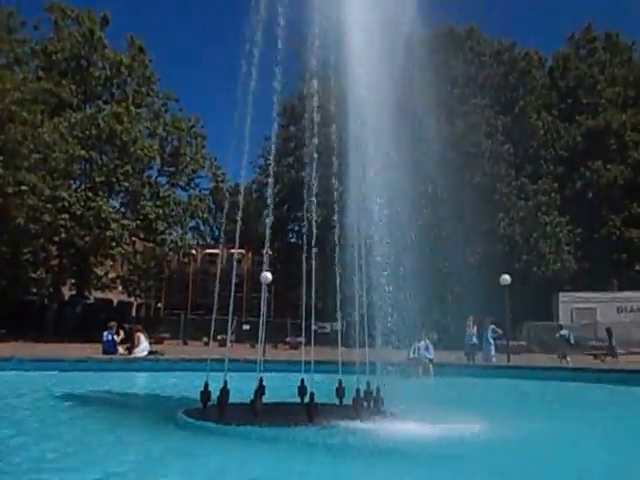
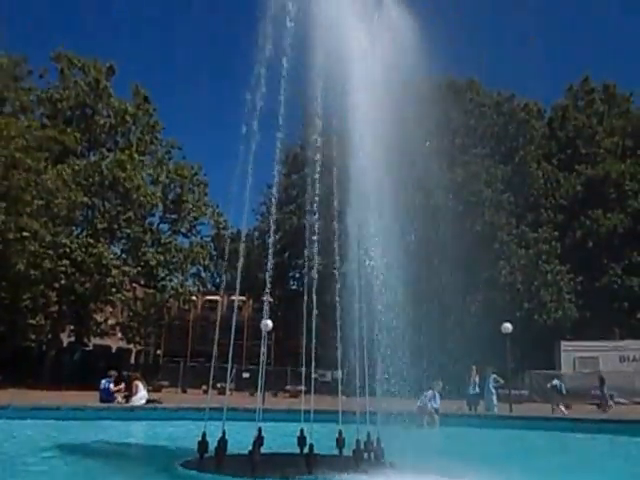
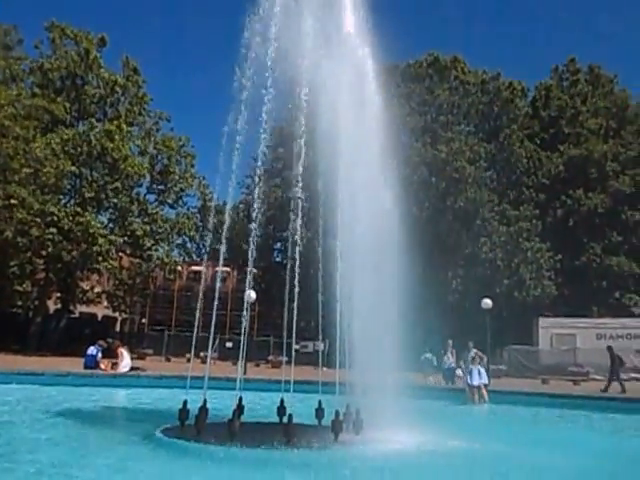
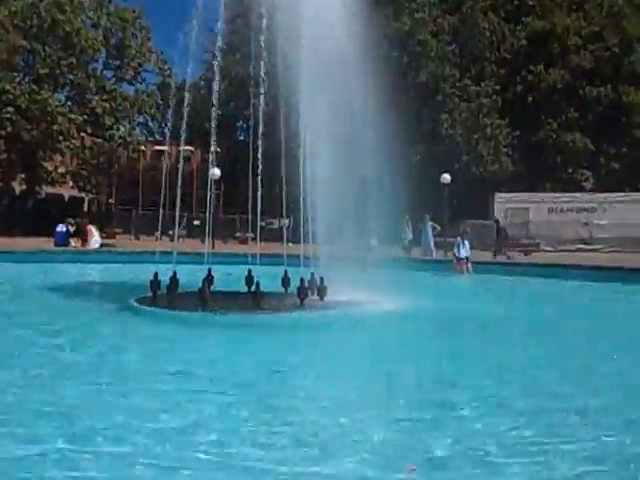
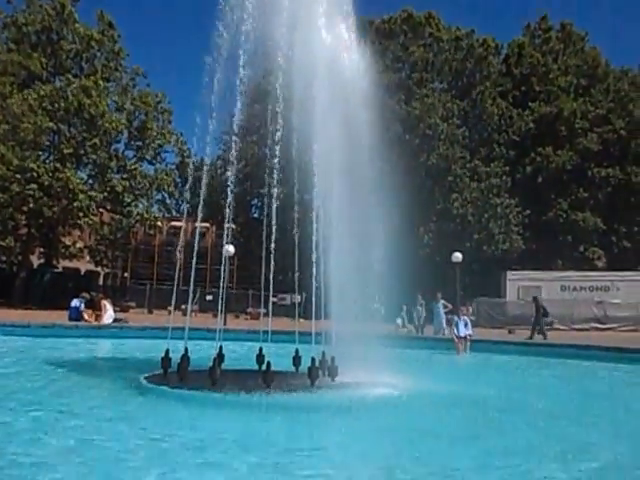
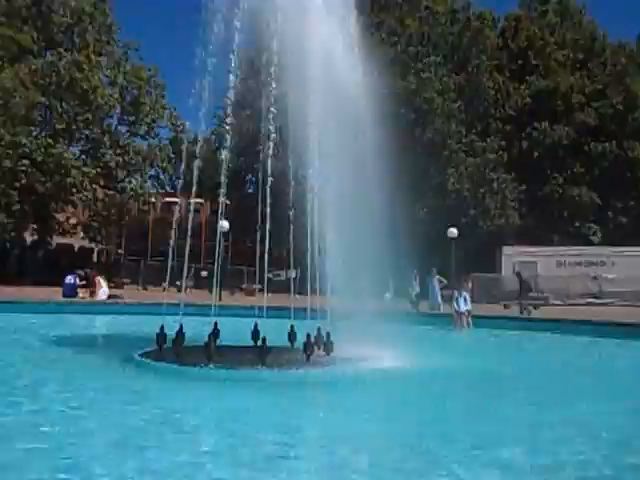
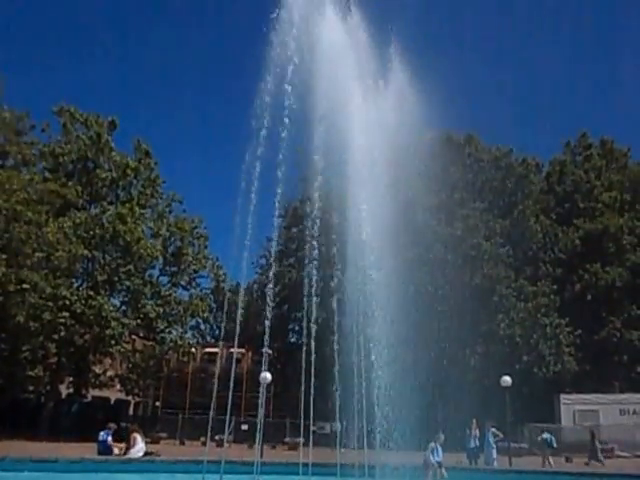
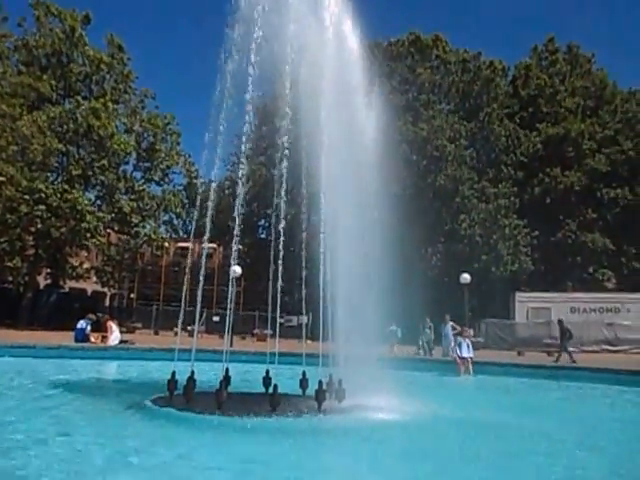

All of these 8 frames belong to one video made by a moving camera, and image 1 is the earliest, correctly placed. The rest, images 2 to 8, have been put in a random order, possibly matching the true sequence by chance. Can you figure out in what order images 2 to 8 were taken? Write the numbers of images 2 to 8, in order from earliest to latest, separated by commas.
2, 7, 3, 8, 5, 6, 4
